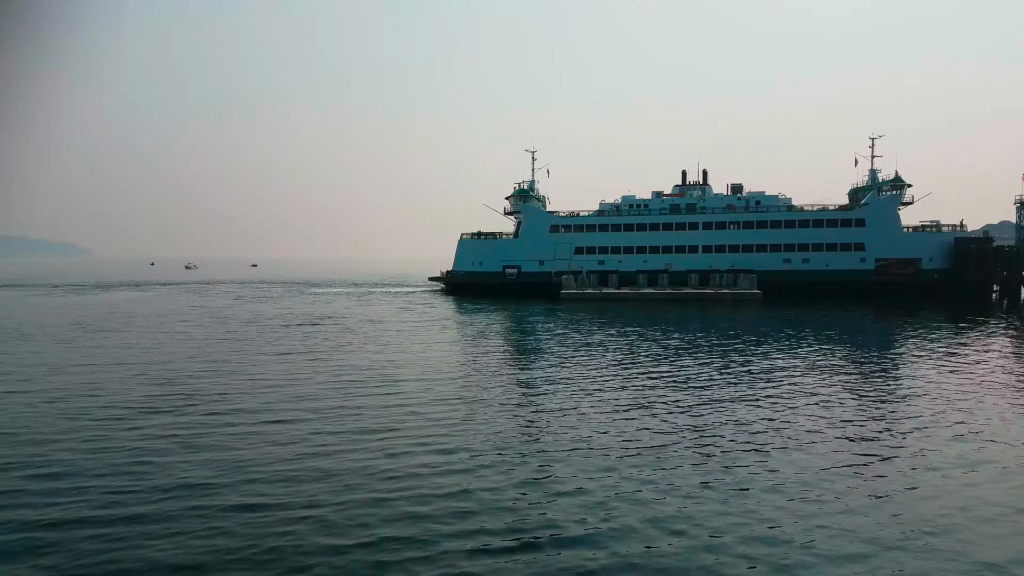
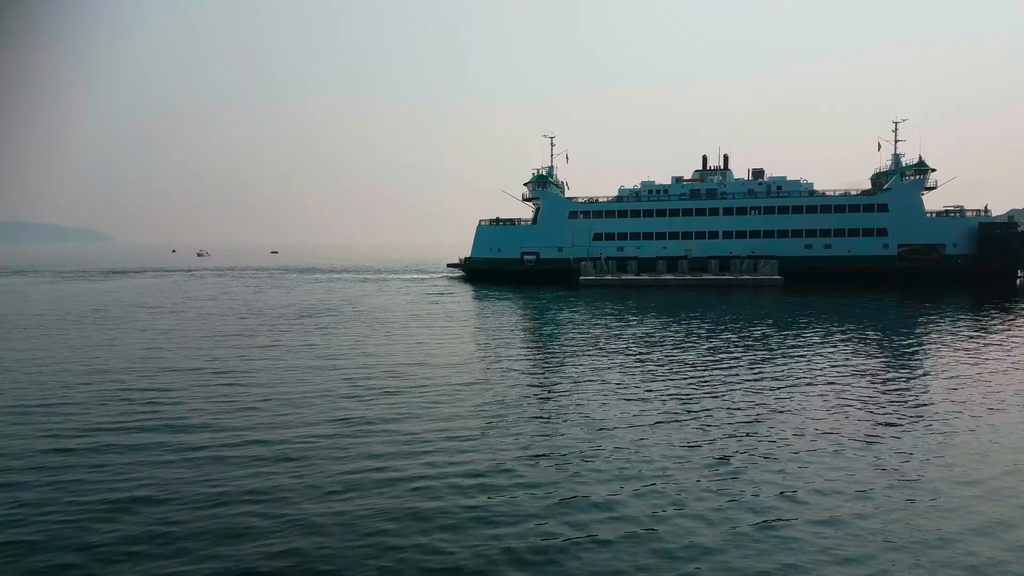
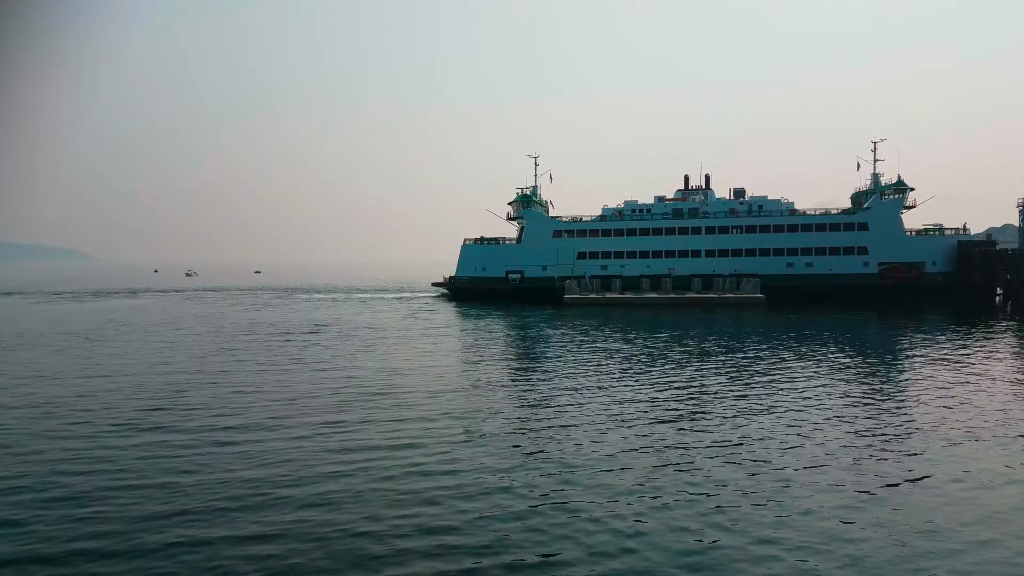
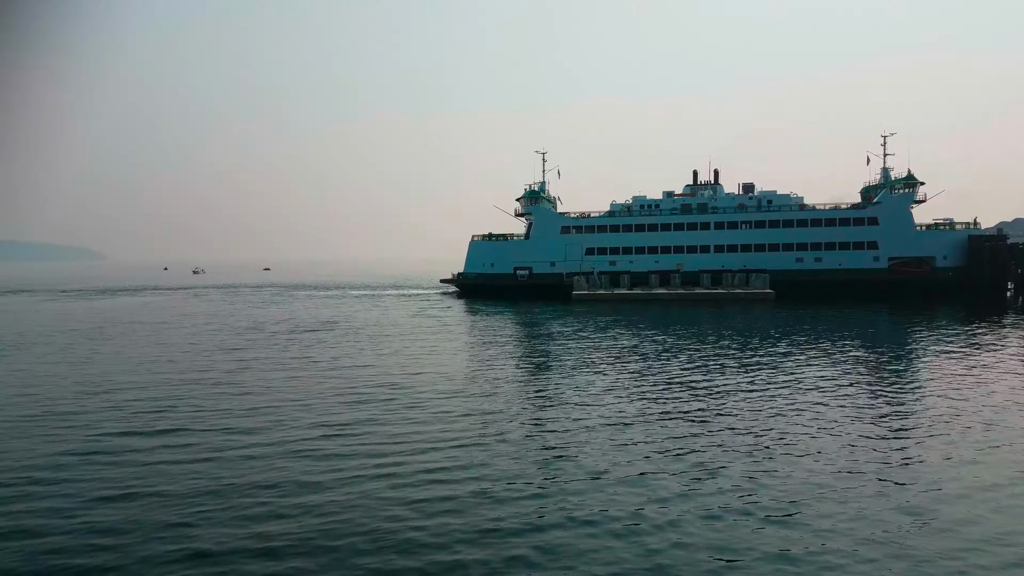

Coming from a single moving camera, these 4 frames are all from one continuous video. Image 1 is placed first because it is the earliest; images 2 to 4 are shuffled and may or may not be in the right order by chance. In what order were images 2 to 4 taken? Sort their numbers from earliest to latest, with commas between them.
3, 4, 2
